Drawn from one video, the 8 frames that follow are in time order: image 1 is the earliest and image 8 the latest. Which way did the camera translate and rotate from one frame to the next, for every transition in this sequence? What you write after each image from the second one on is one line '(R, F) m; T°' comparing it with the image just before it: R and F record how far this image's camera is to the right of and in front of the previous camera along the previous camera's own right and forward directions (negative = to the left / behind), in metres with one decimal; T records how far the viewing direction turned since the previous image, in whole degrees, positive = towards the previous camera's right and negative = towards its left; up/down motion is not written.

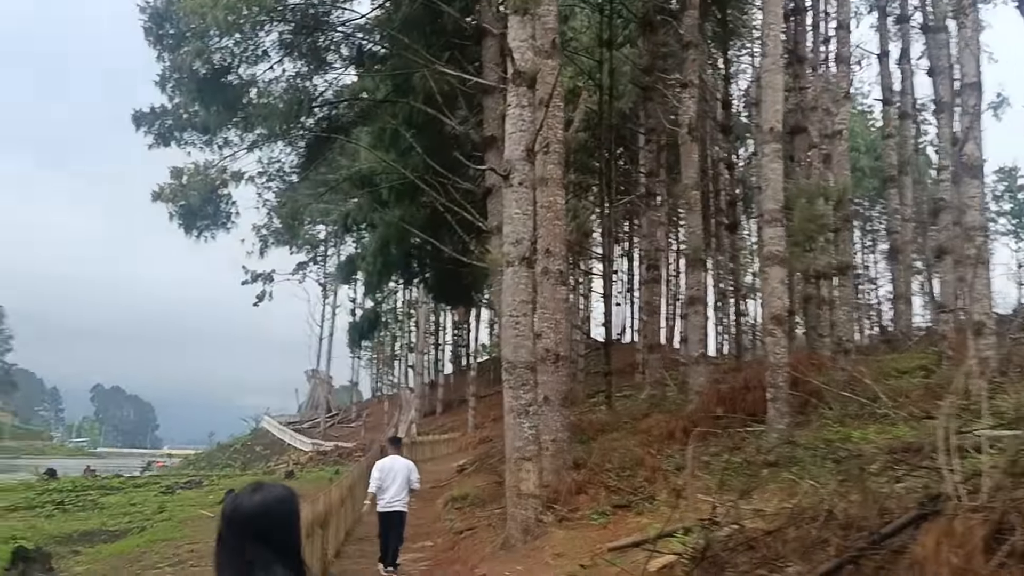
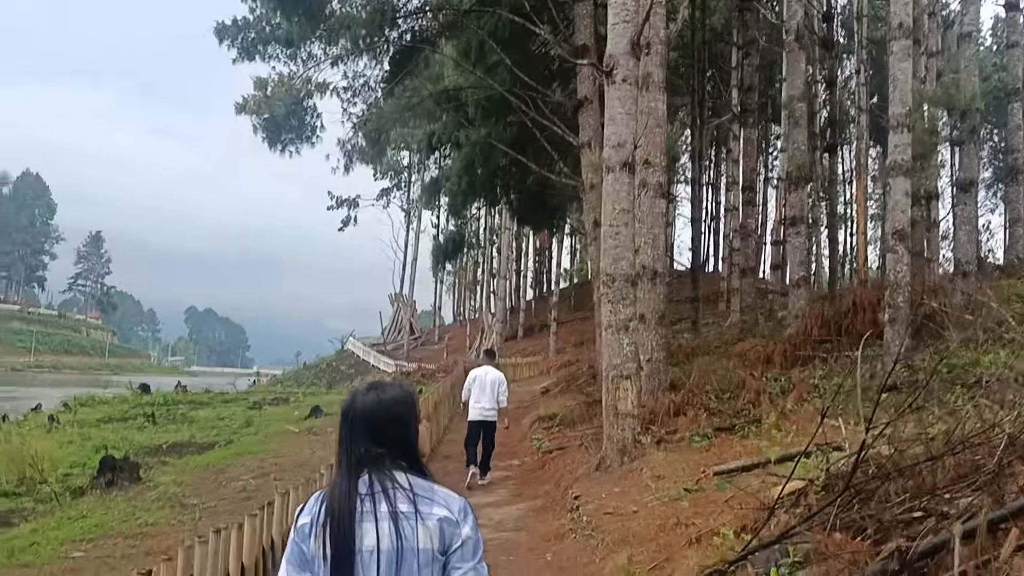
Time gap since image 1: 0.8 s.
(-0.2, +0.6) m; -5°
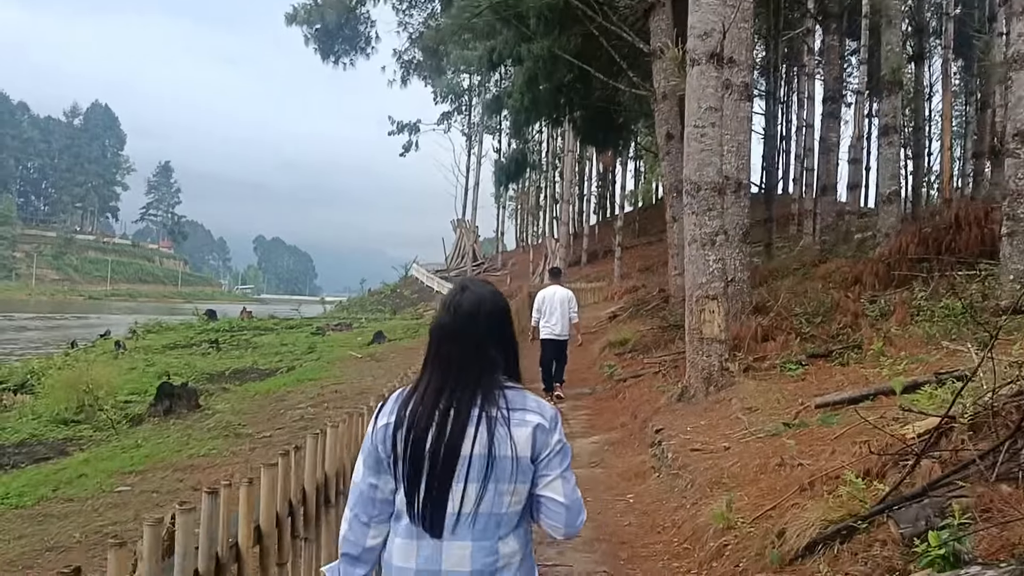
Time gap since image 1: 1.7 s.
(-0.1, +0.8) m; -4°
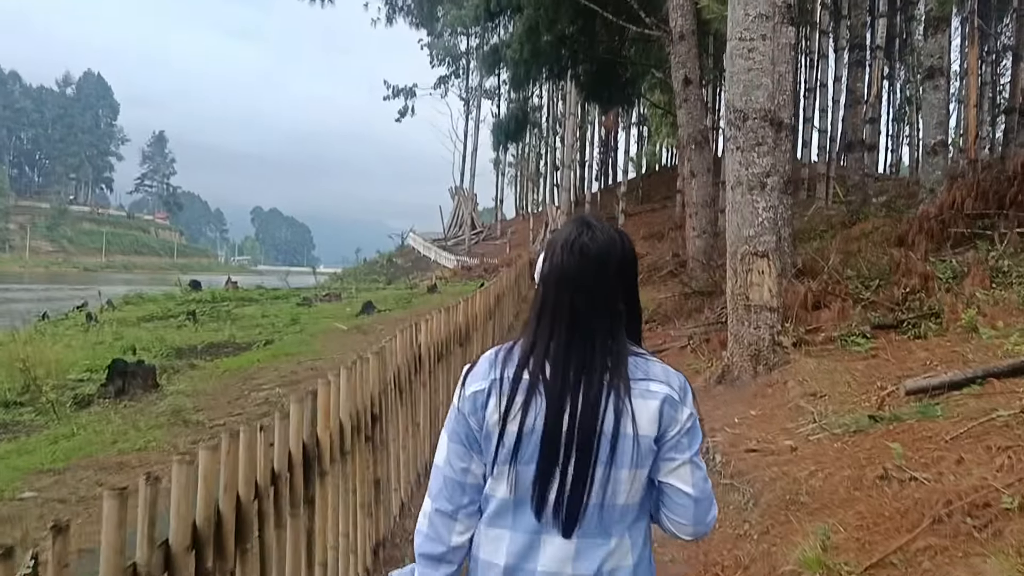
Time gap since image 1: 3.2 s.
(0.0, +1.5) m; 0°
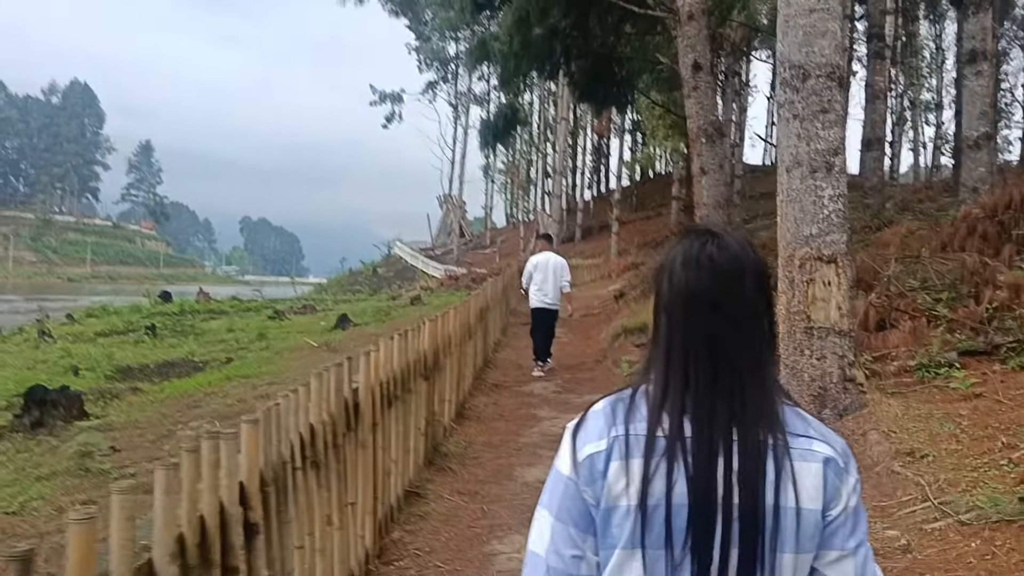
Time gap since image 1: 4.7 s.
(+0.1, +1.6) m; +1°
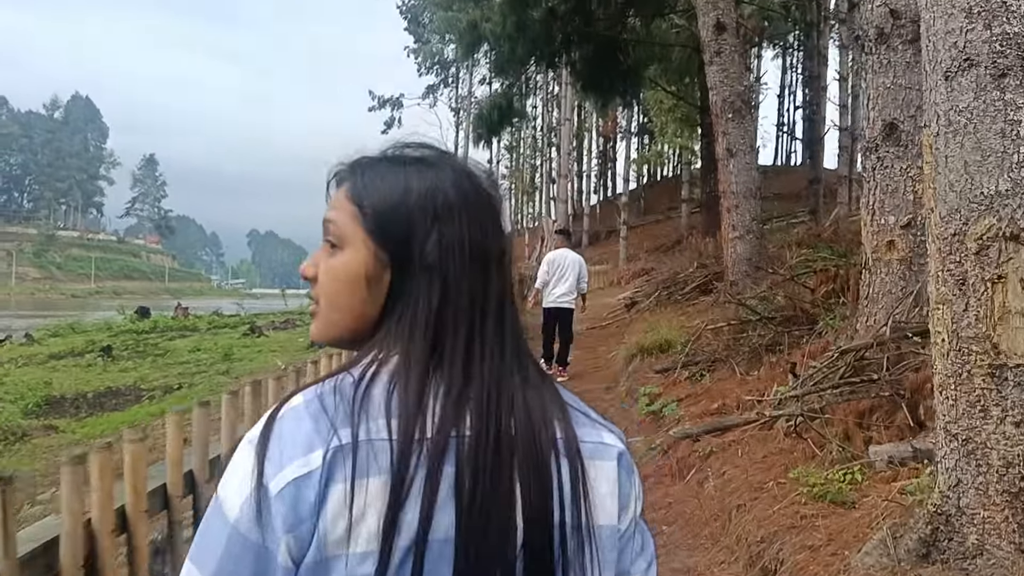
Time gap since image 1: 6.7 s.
(+0.2, +2.1) m; -1°
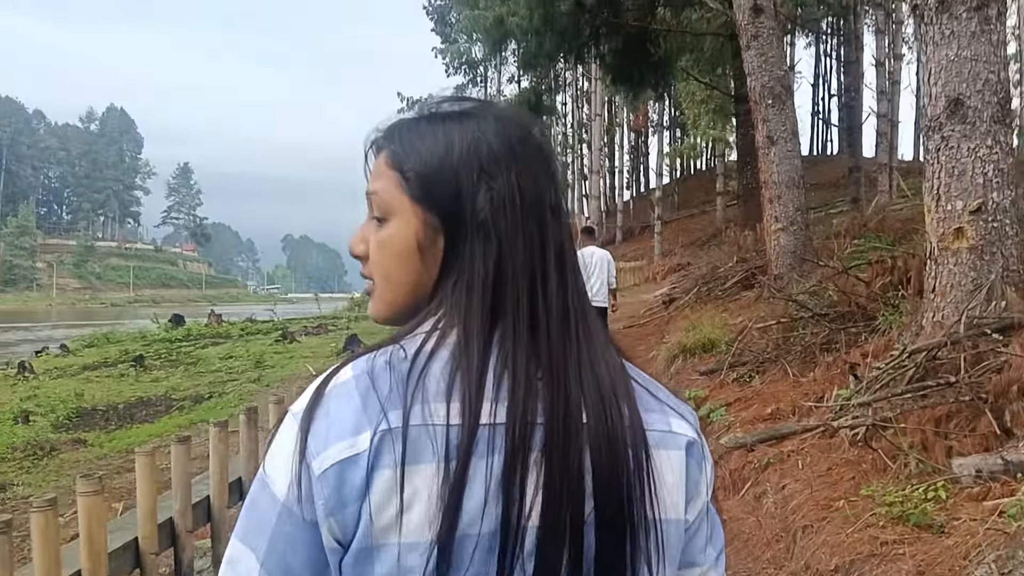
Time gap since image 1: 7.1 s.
(0.0, +0.4) m; -2°
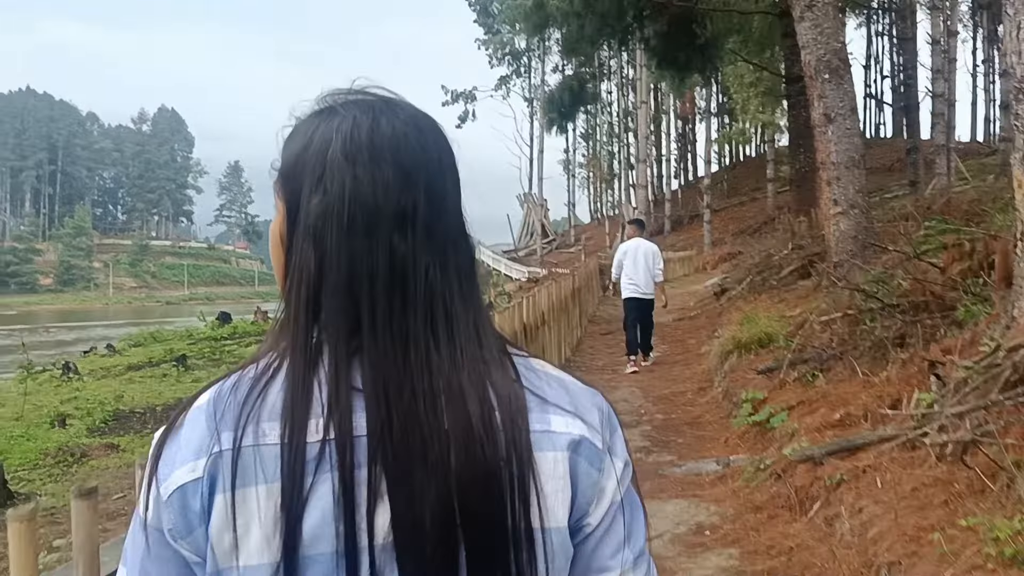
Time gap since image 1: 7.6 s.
(+0.1, +0.5) m; -3°
